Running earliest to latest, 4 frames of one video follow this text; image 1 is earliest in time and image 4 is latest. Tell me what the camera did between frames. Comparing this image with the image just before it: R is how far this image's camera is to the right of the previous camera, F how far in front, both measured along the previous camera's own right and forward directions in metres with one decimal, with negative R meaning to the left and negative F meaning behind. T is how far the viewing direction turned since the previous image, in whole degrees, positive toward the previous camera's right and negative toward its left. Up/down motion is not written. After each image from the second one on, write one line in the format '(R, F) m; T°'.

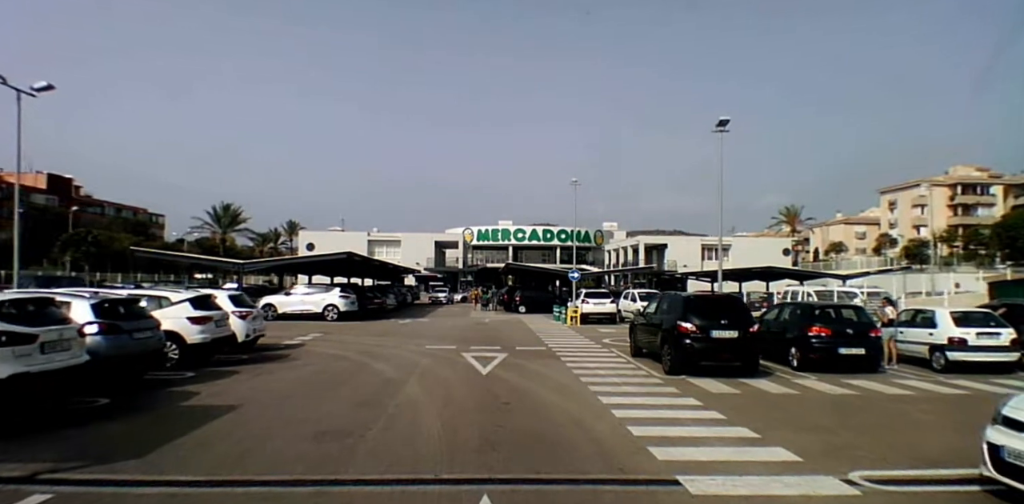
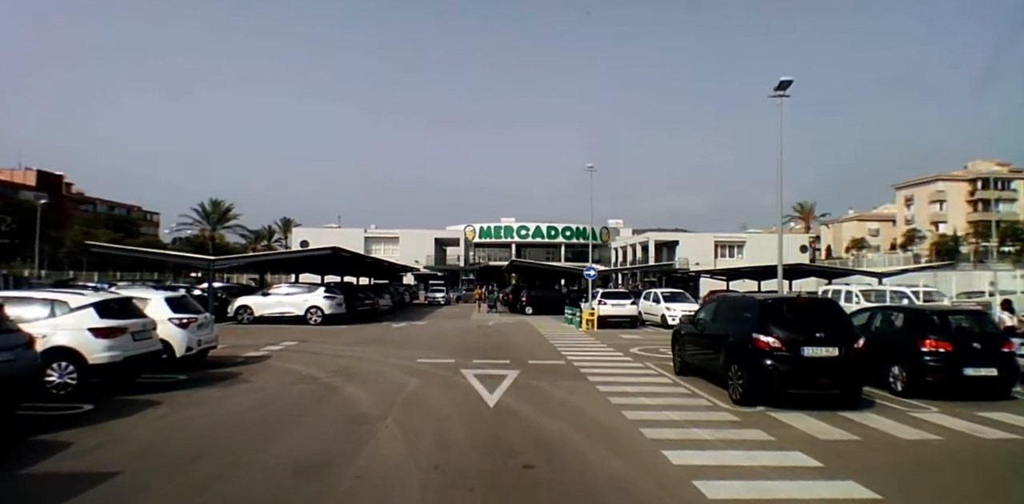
(-0.3, +3.3) m; 0°
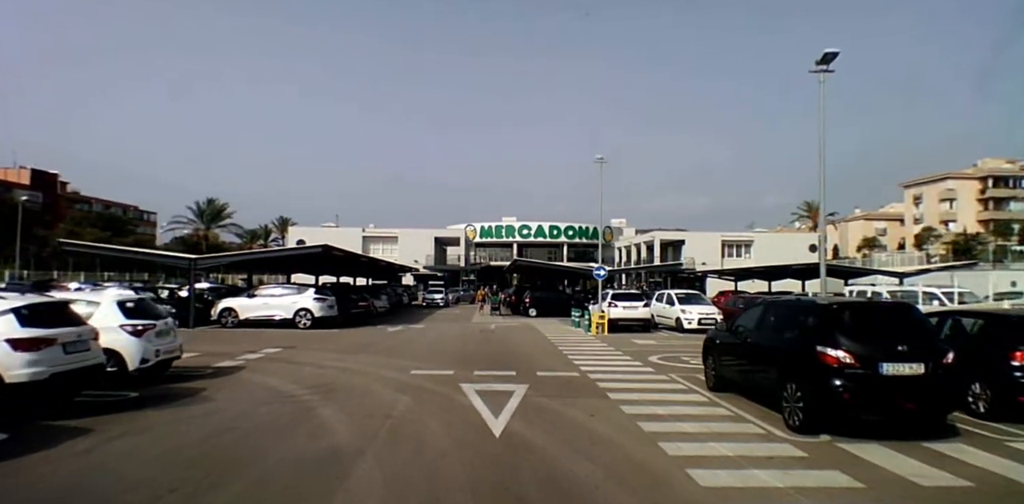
(-0.1, +1.7) m; 0°
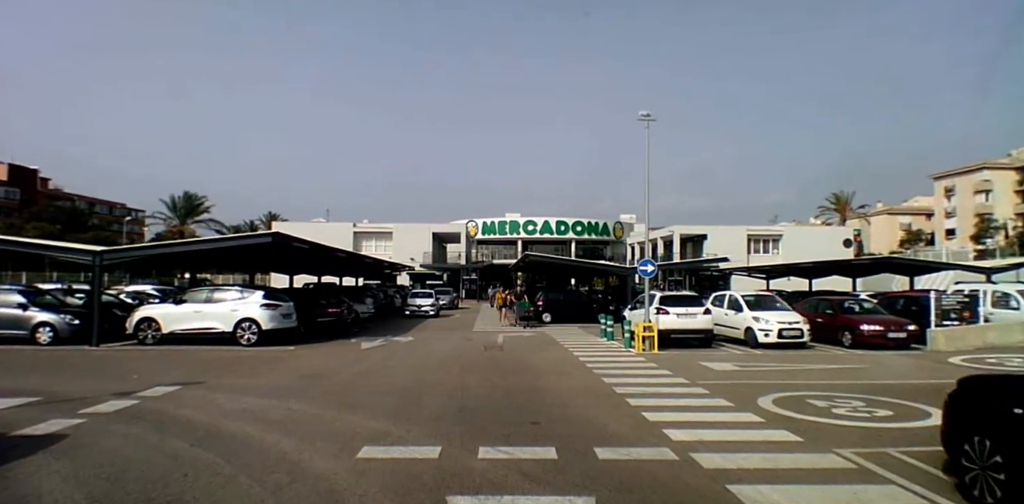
(-0.4, +5.8) m; 0°
